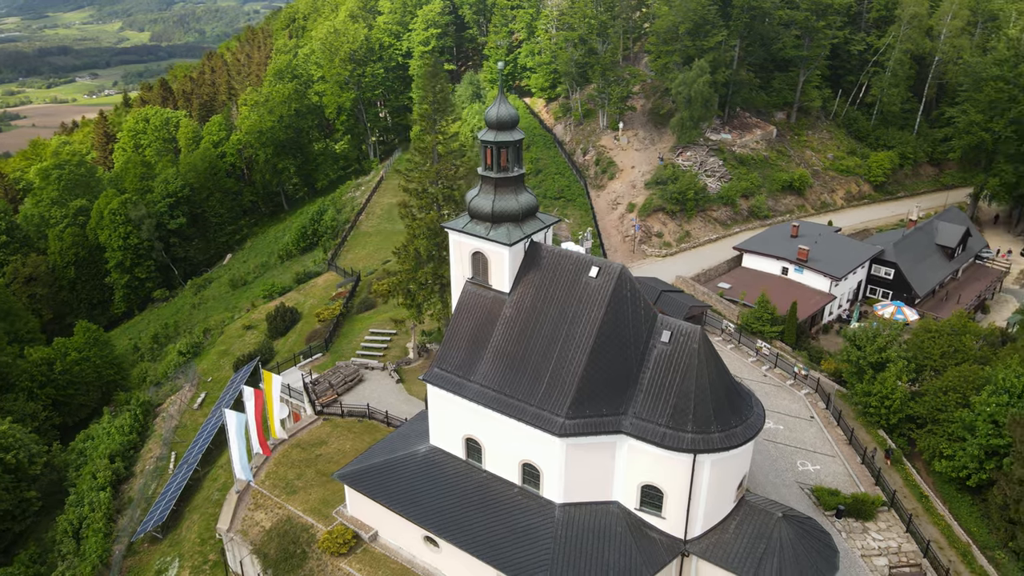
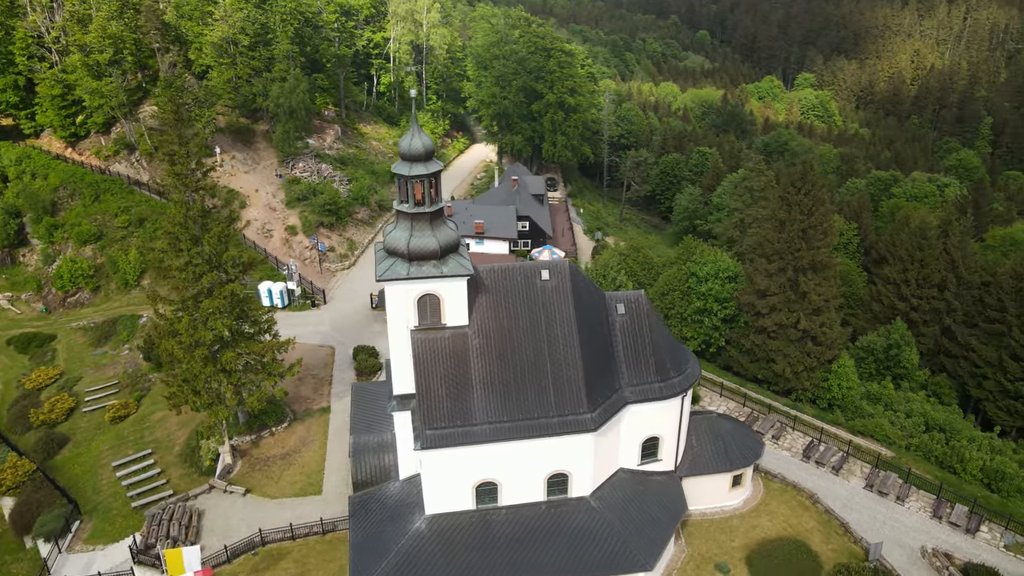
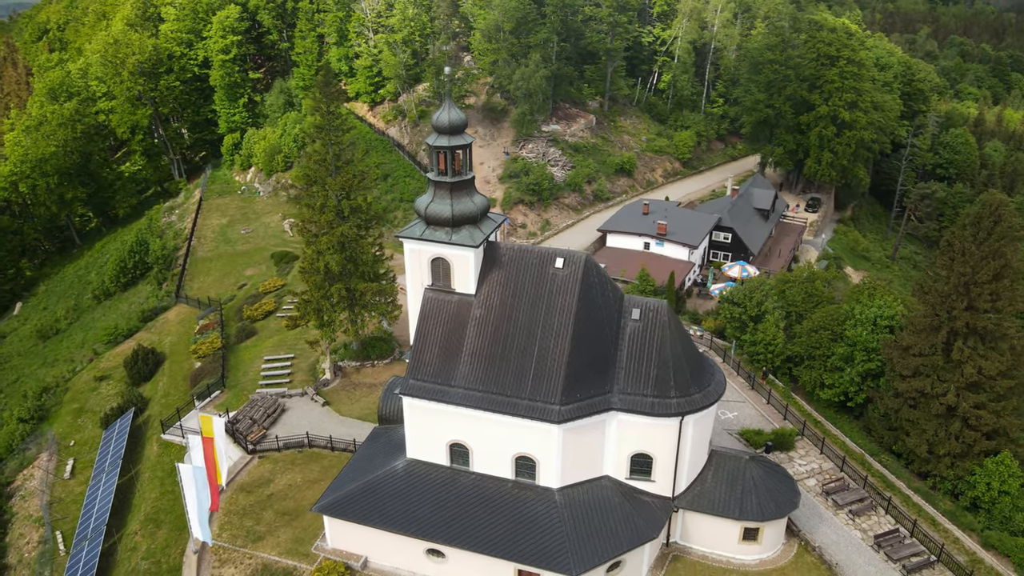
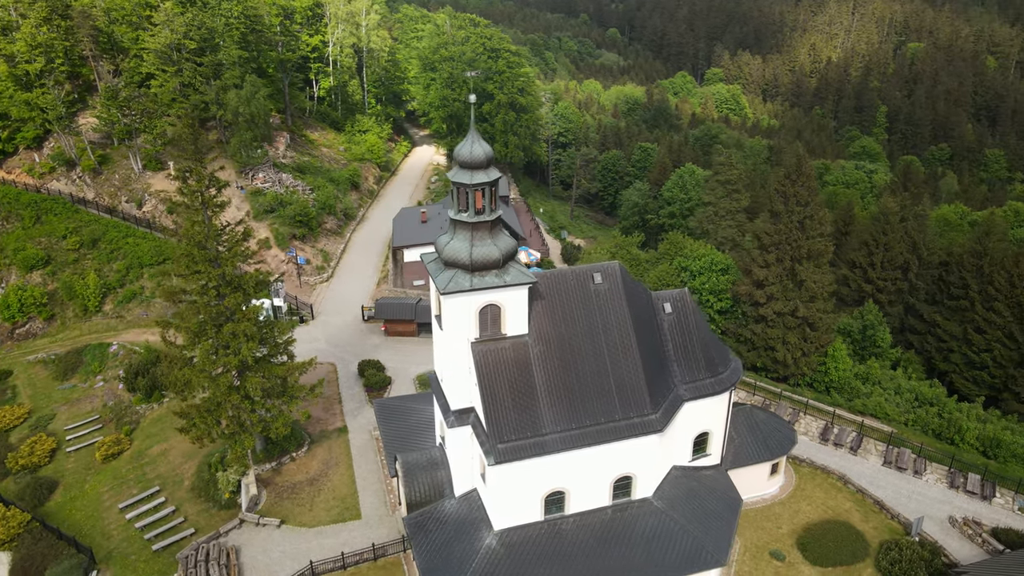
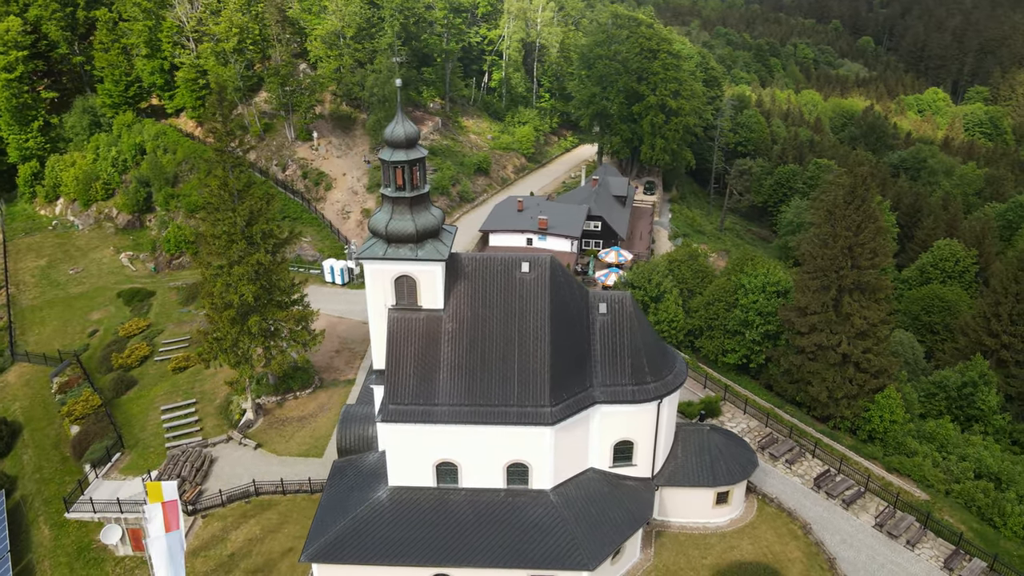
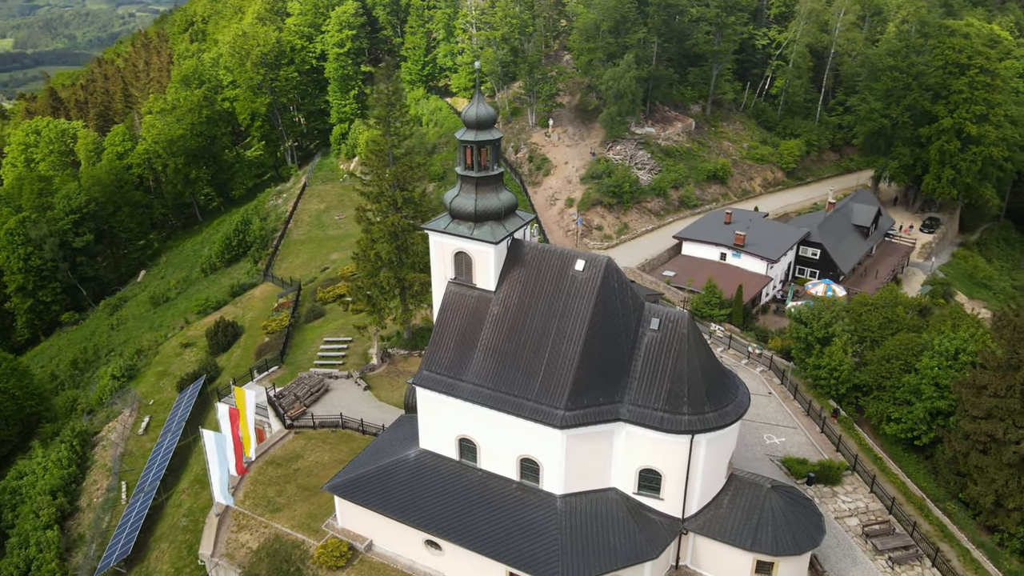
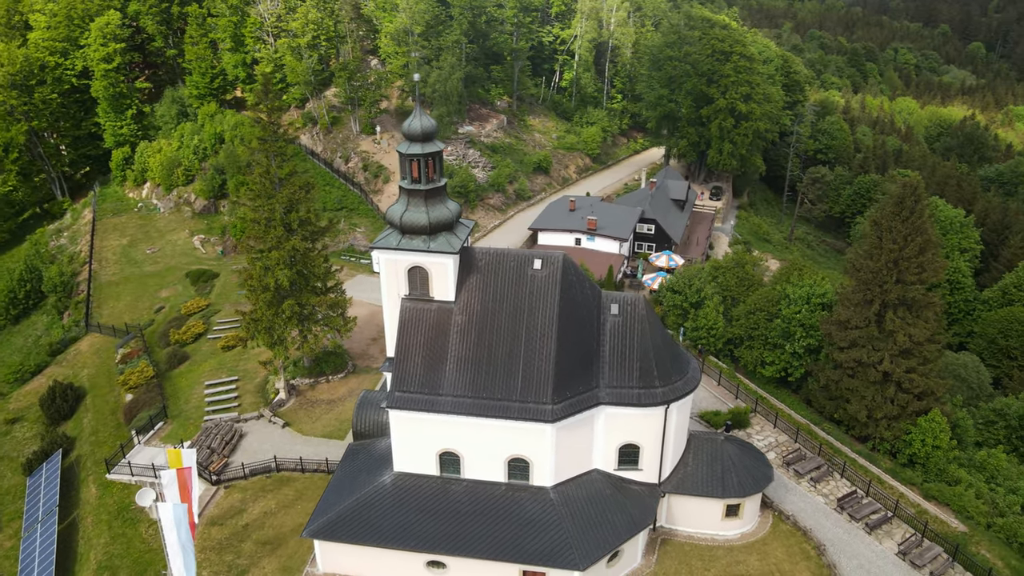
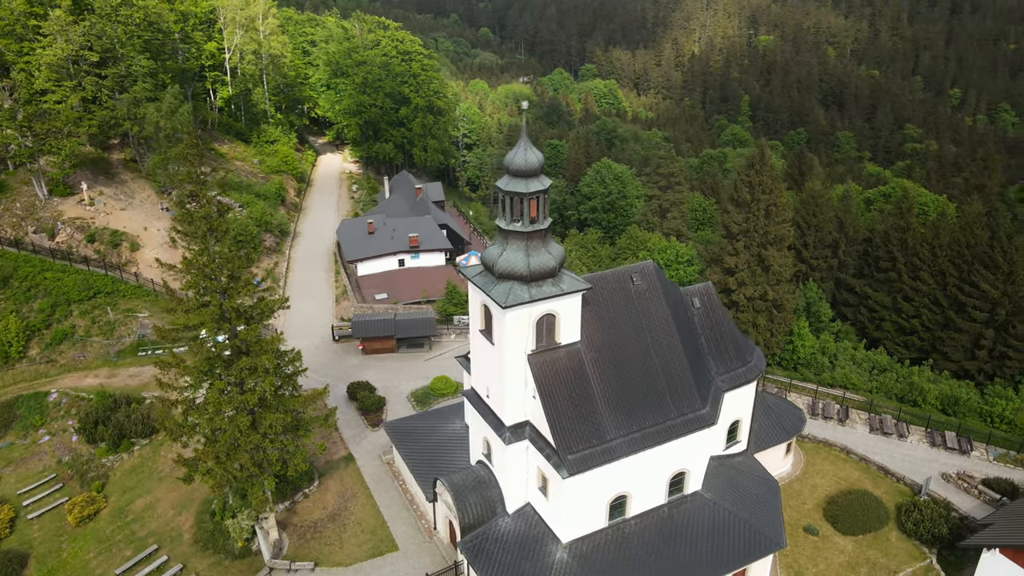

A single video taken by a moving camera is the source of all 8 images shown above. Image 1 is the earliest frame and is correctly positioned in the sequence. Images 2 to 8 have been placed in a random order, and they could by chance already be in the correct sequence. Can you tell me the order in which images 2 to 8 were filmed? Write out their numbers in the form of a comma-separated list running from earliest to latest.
6, 3, 7, 5, 2, 4, 8
